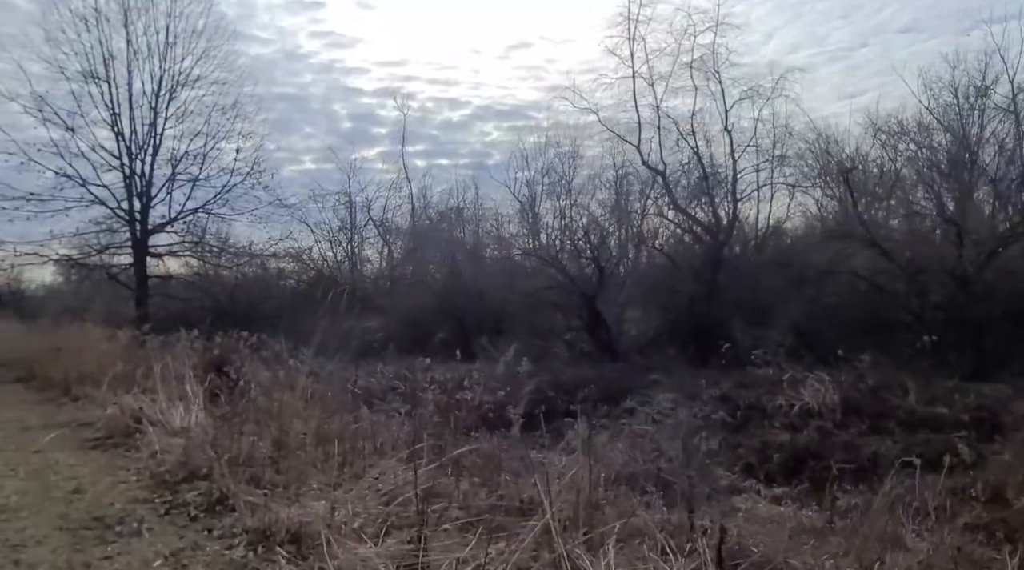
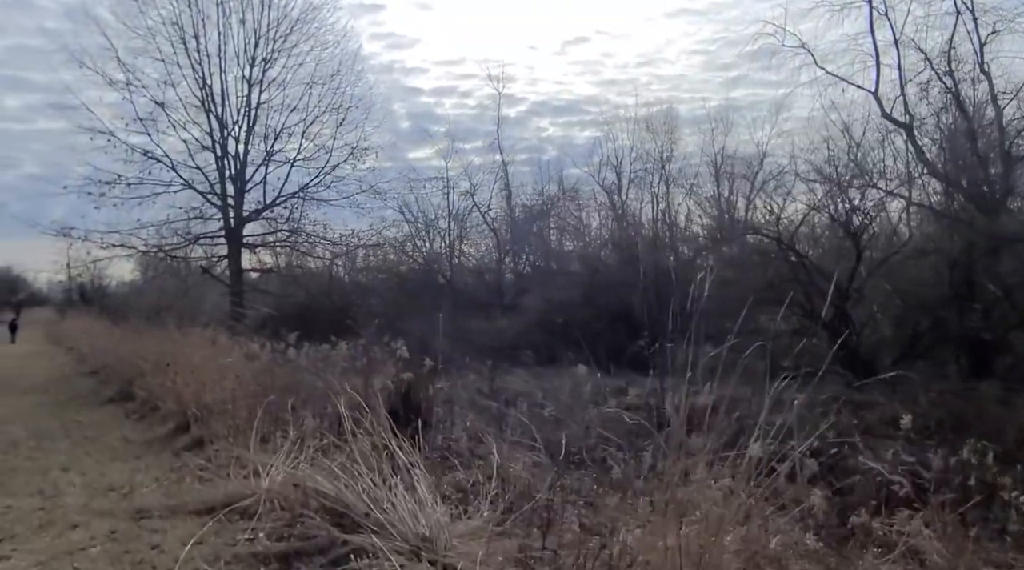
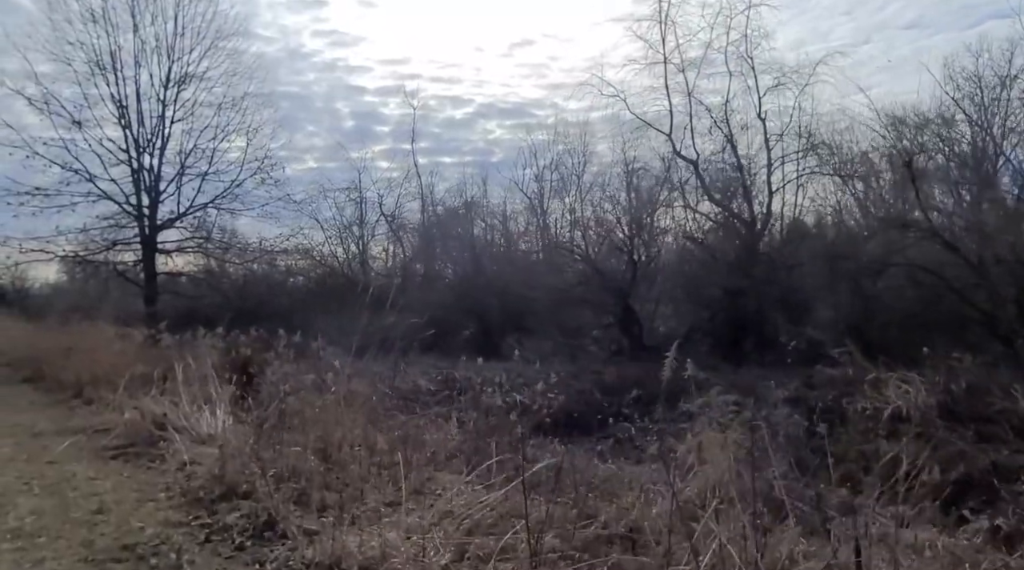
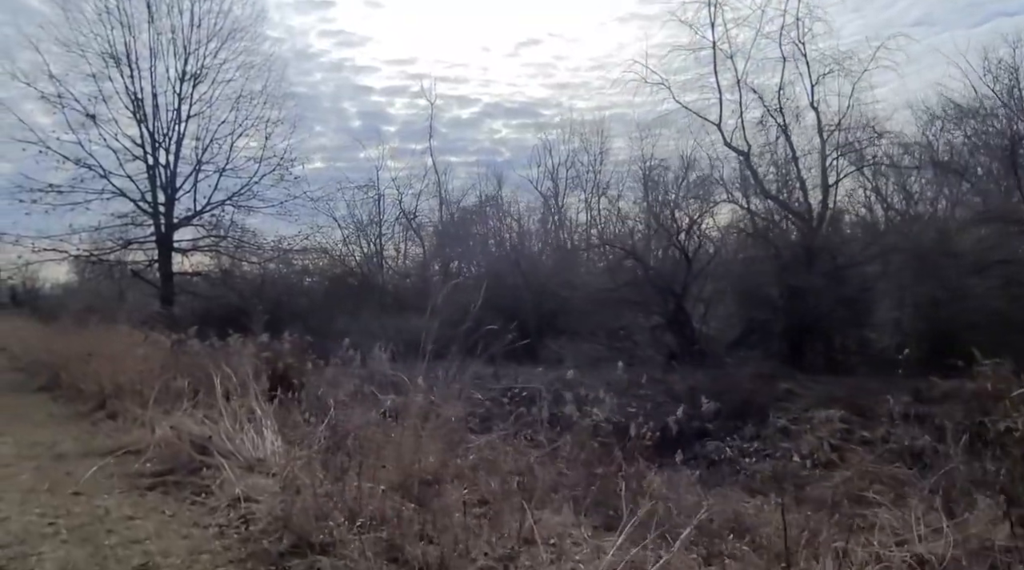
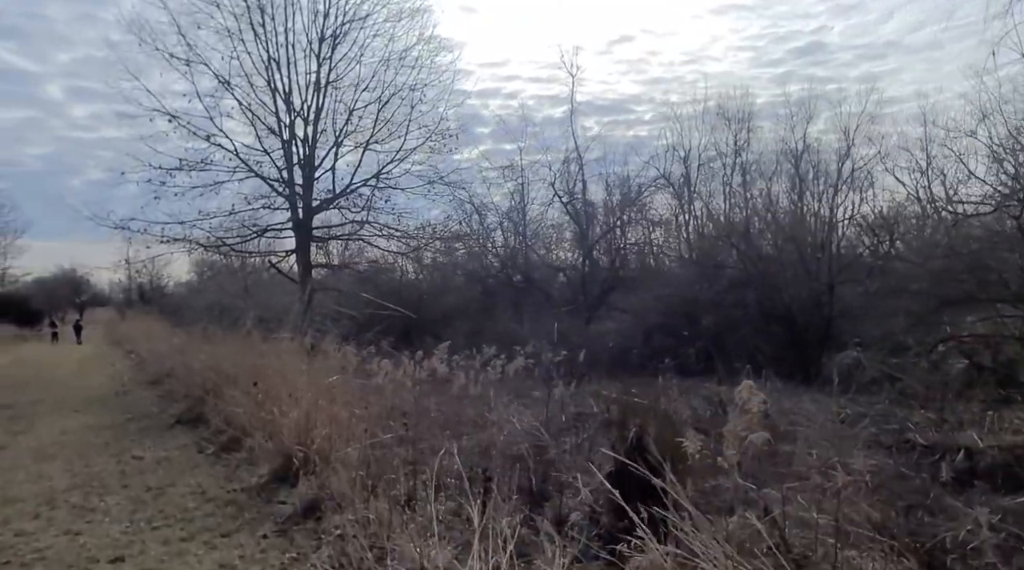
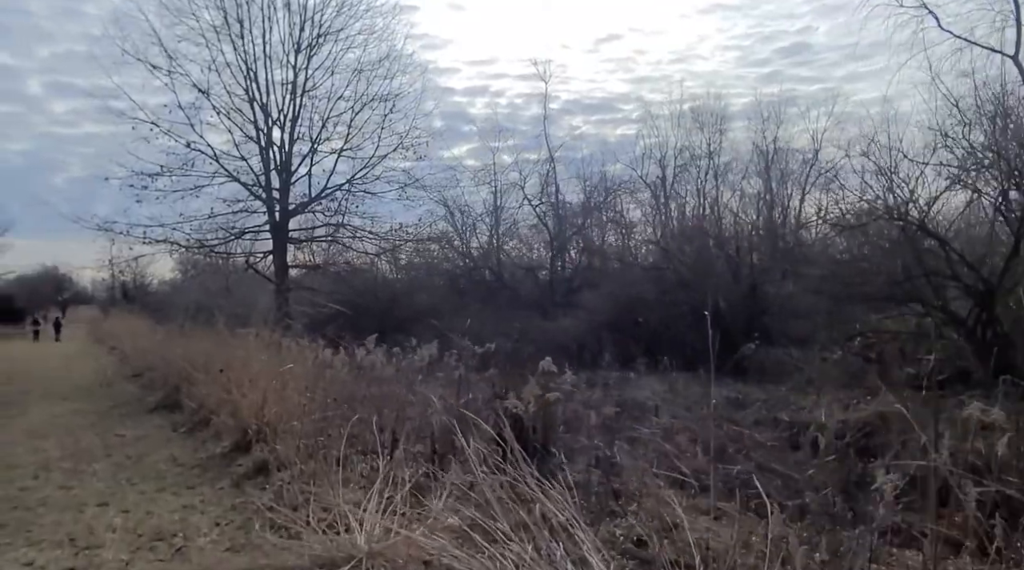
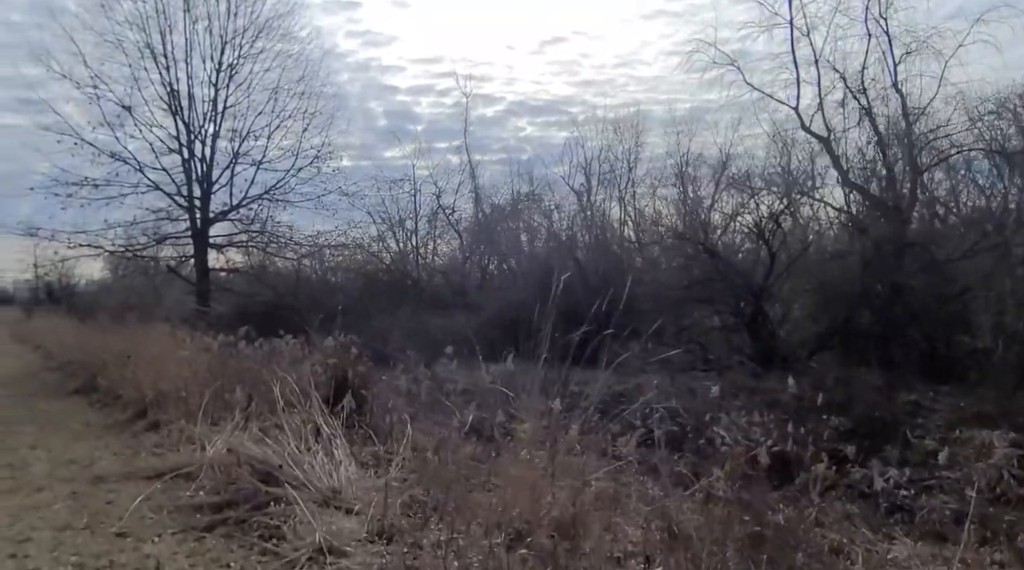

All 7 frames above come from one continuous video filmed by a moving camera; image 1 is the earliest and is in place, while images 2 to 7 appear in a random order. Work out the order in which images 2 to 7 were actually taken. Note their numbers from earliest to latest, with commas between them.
3, 4, 7, 2, 6, 5
